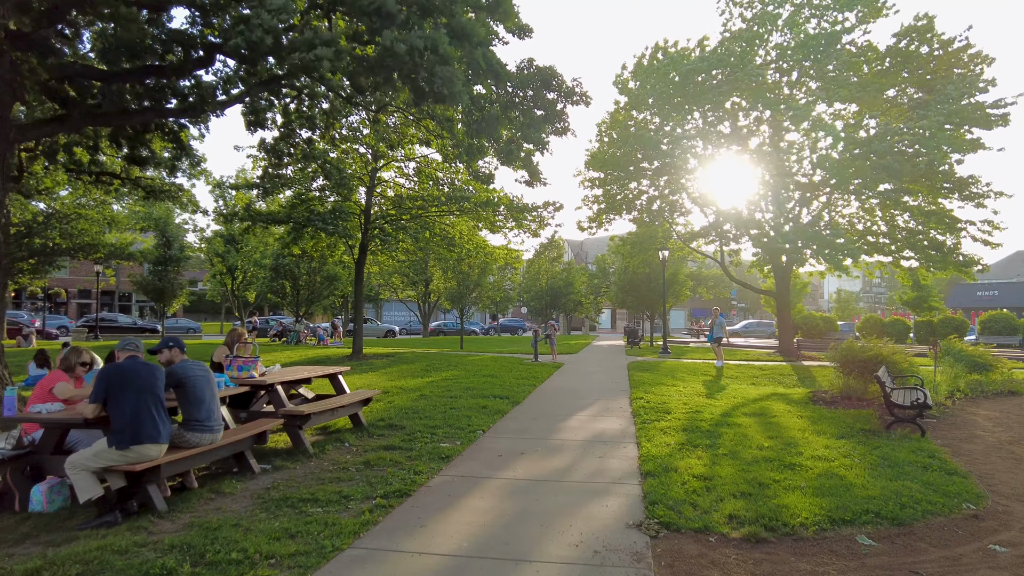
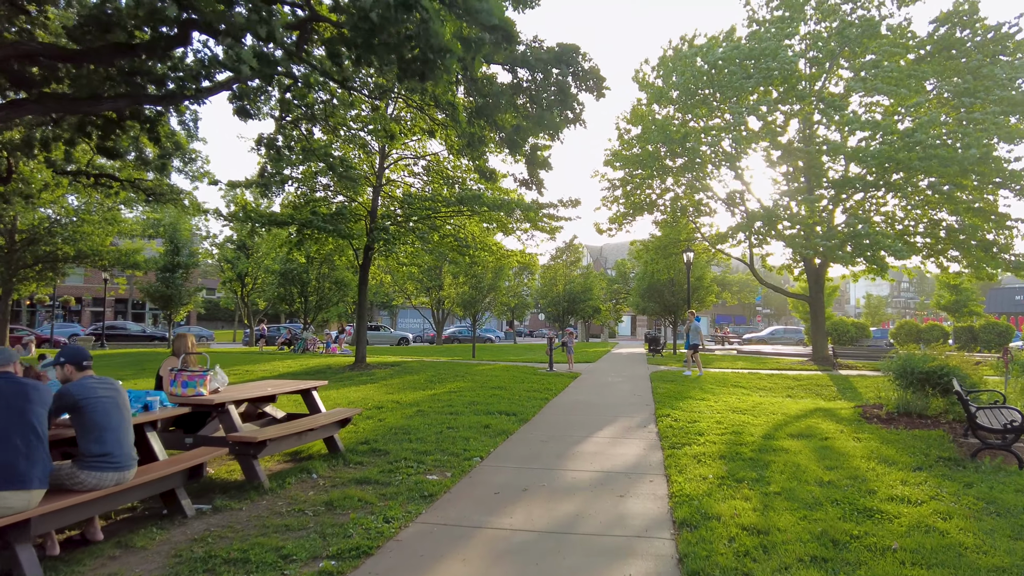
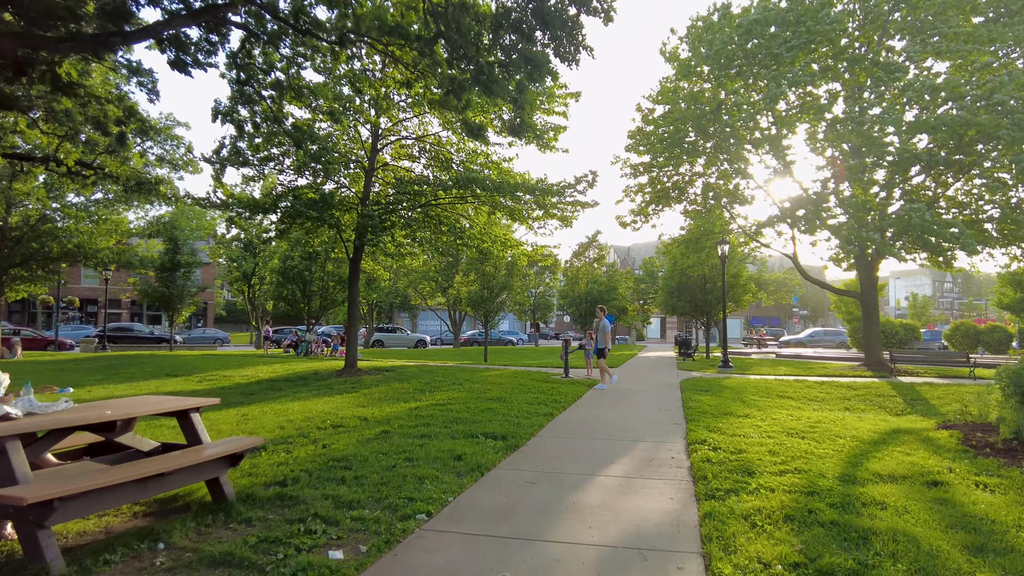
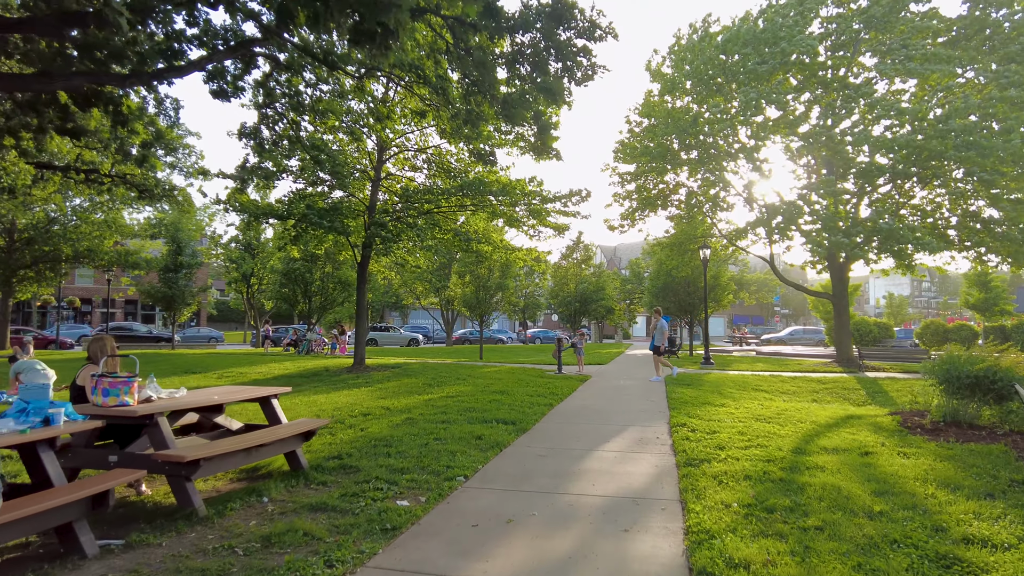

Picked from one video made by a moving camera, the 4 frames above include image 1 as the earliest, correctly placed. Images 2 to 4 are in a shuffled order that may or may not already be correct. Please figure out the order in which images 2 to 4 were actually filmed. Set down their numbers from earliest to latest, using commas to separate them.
2, 4, 3
